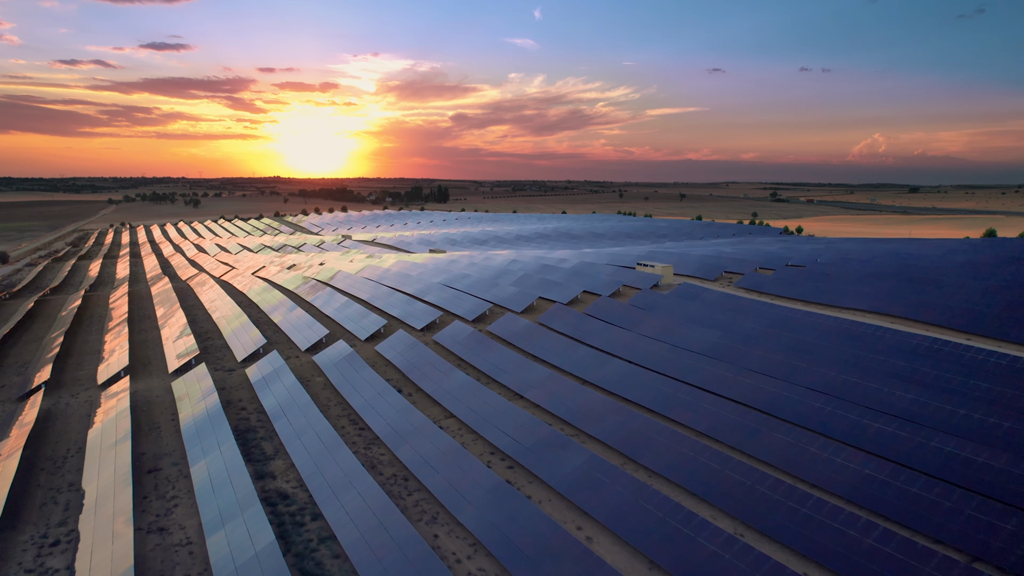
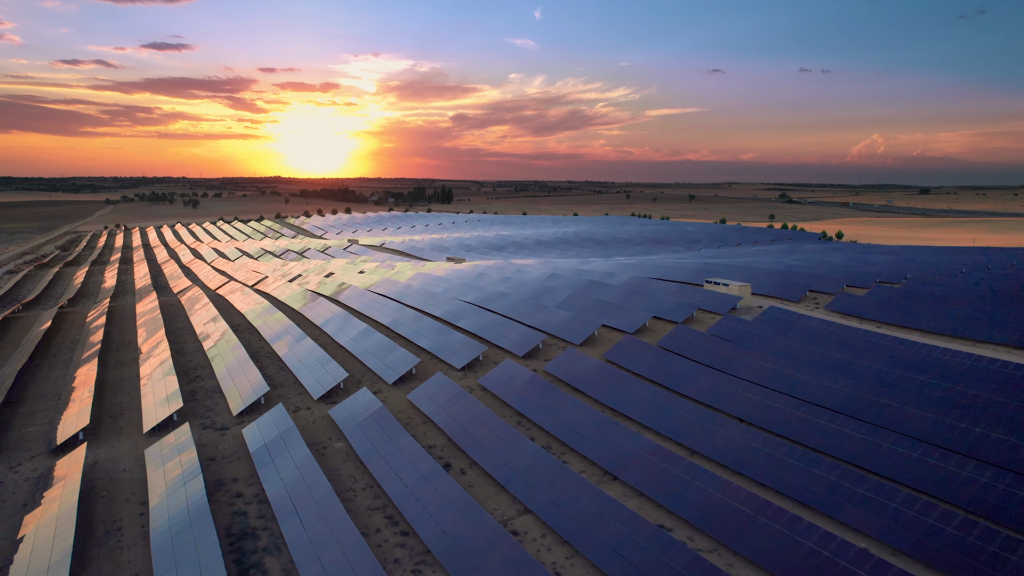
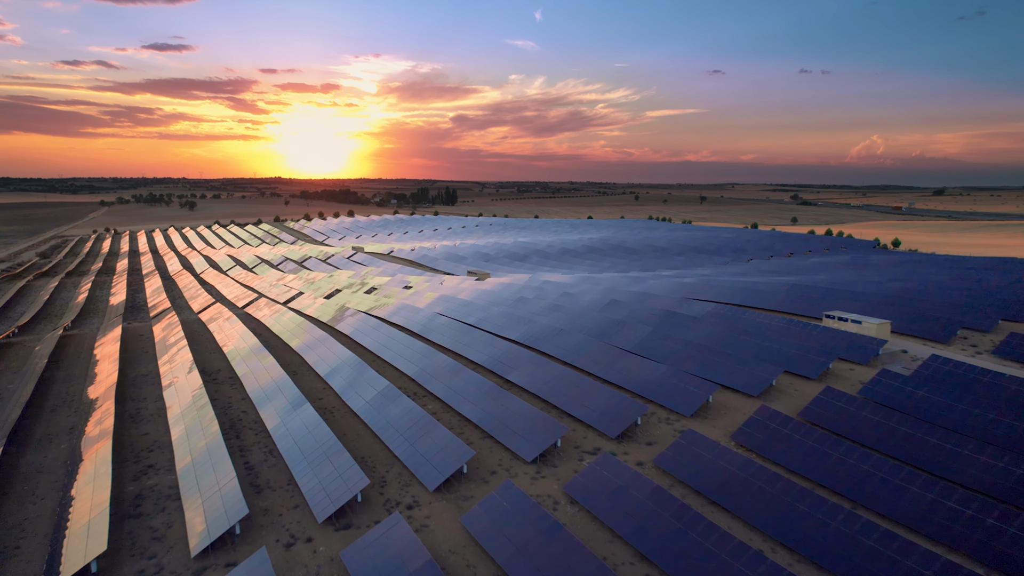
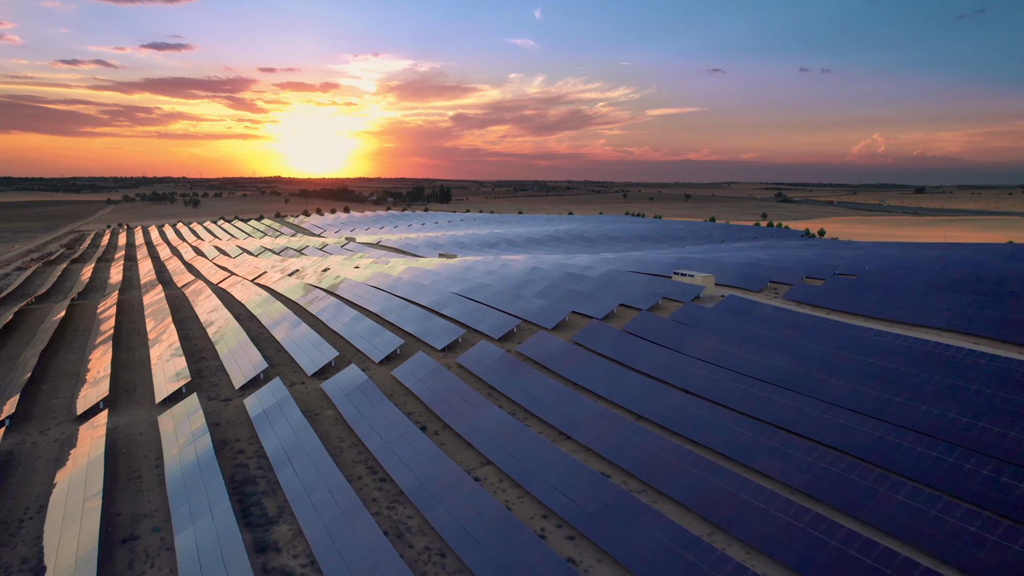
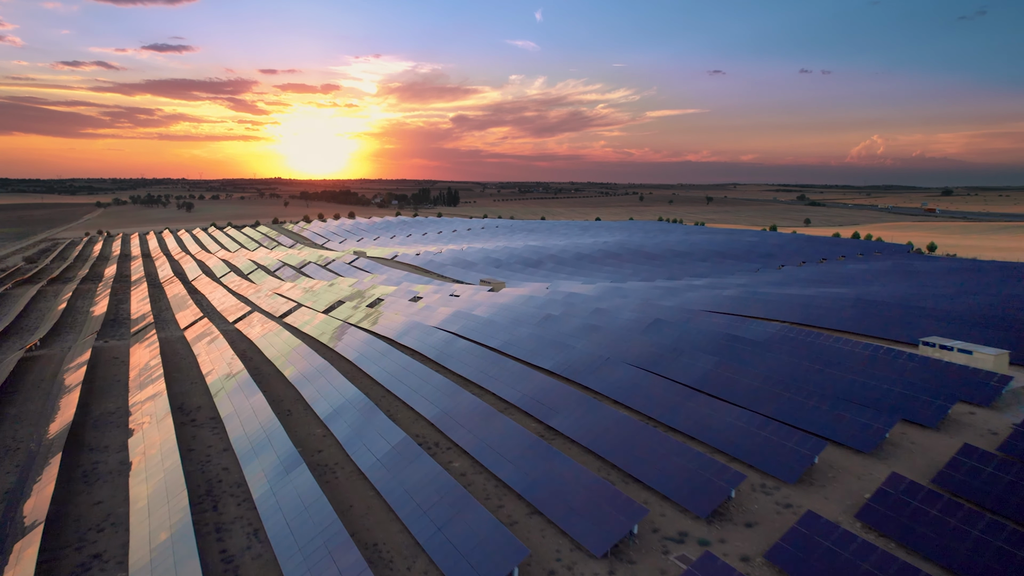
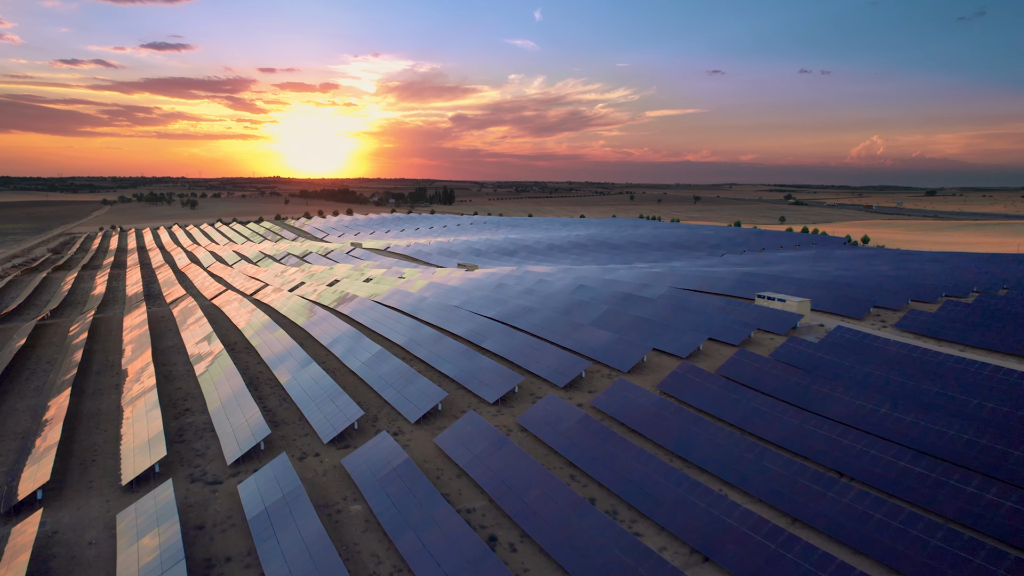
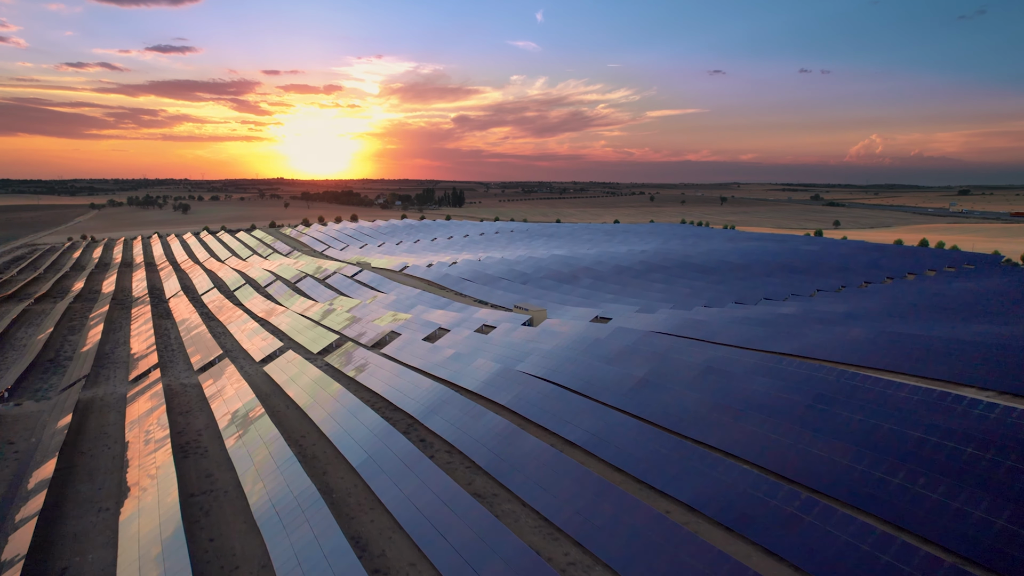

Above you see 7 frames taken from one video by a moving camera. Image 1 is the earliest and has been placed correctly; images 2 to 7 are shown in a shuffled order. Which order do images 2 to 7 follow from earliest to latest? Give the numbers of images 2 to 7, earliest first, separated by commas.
4, 2, 6, 3, 5, 7
